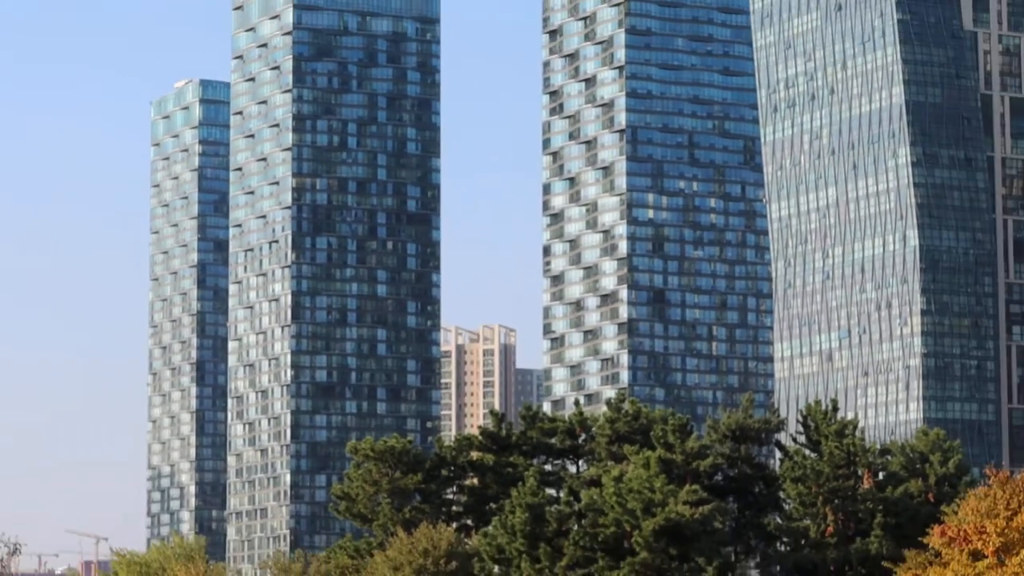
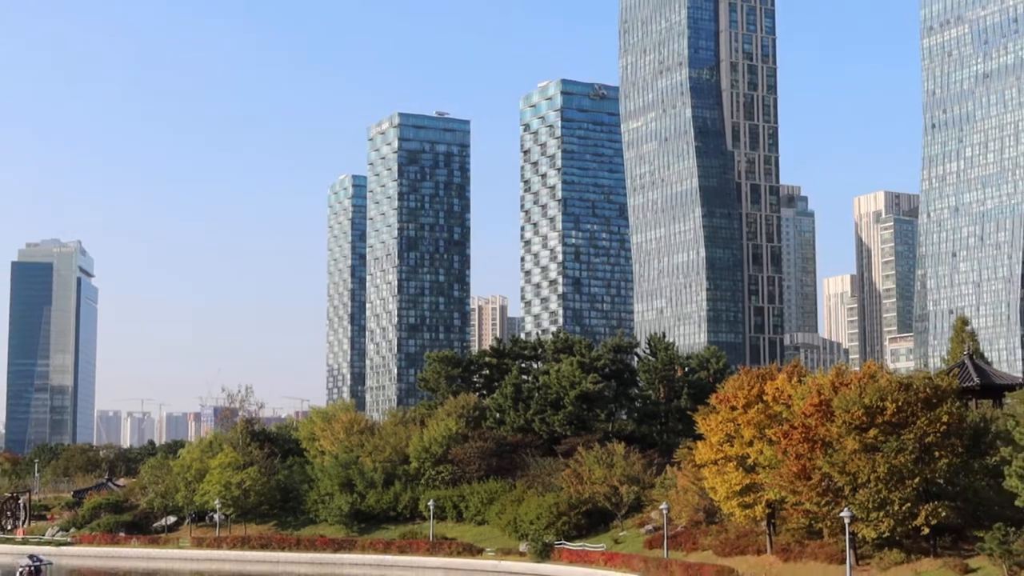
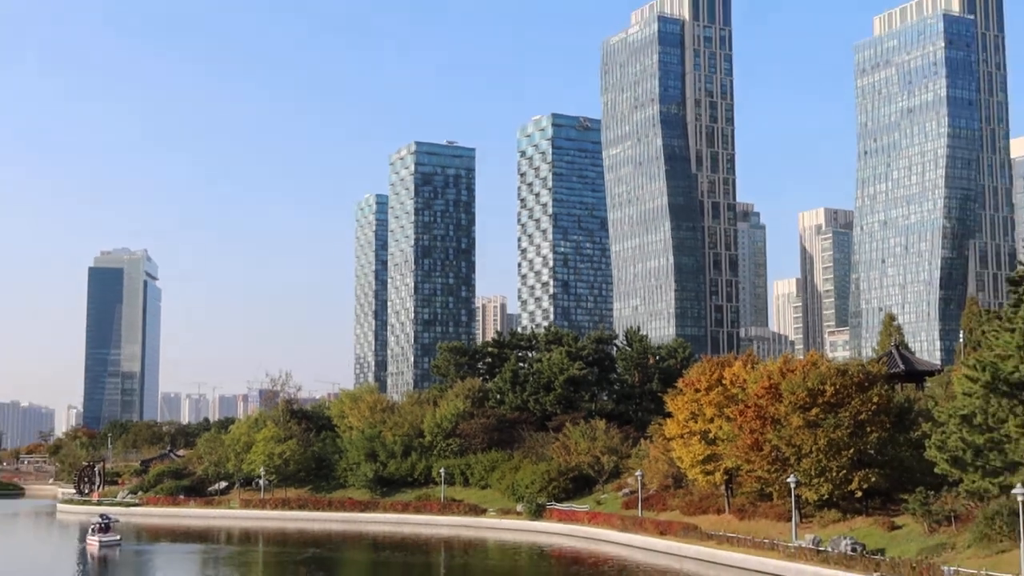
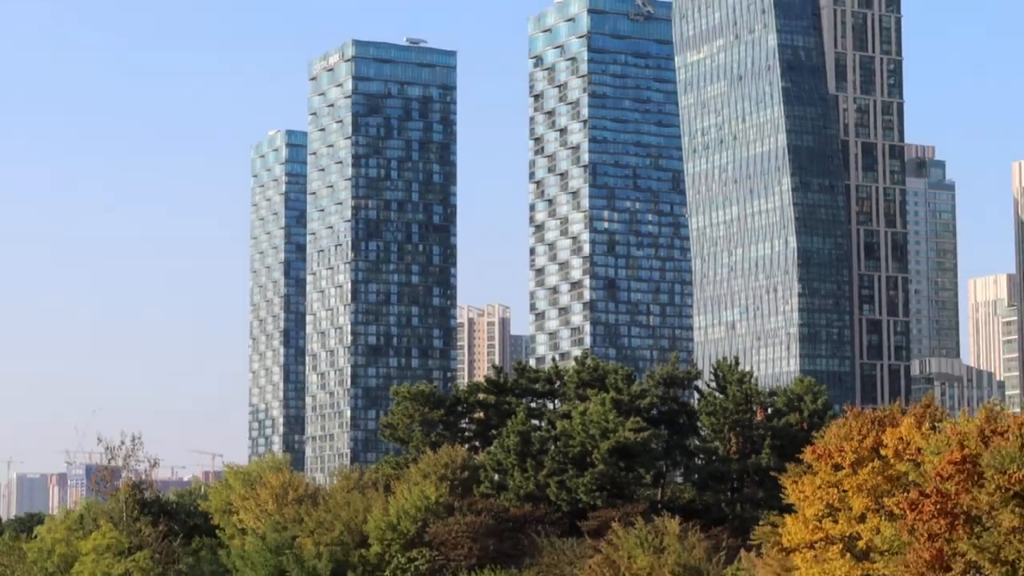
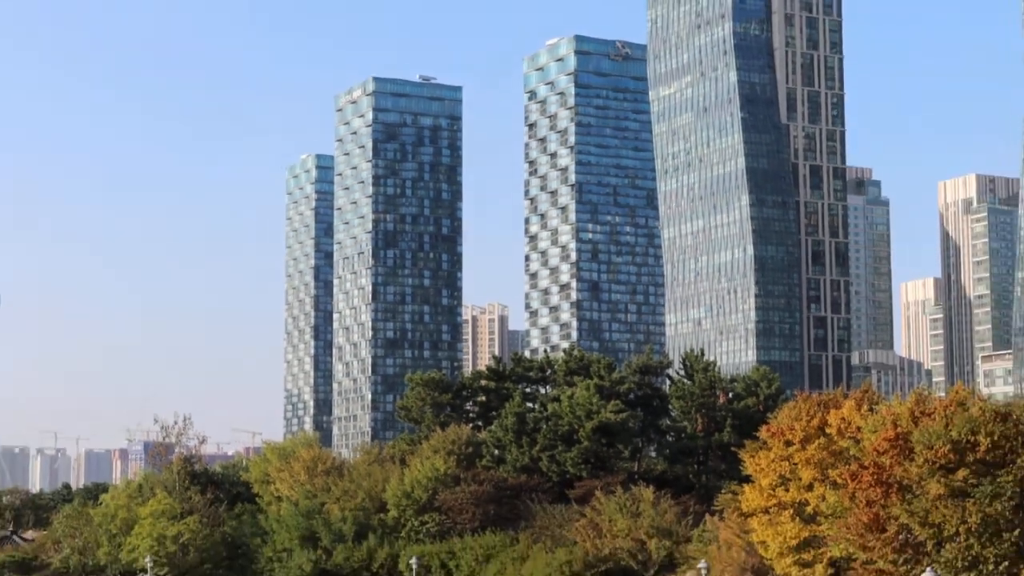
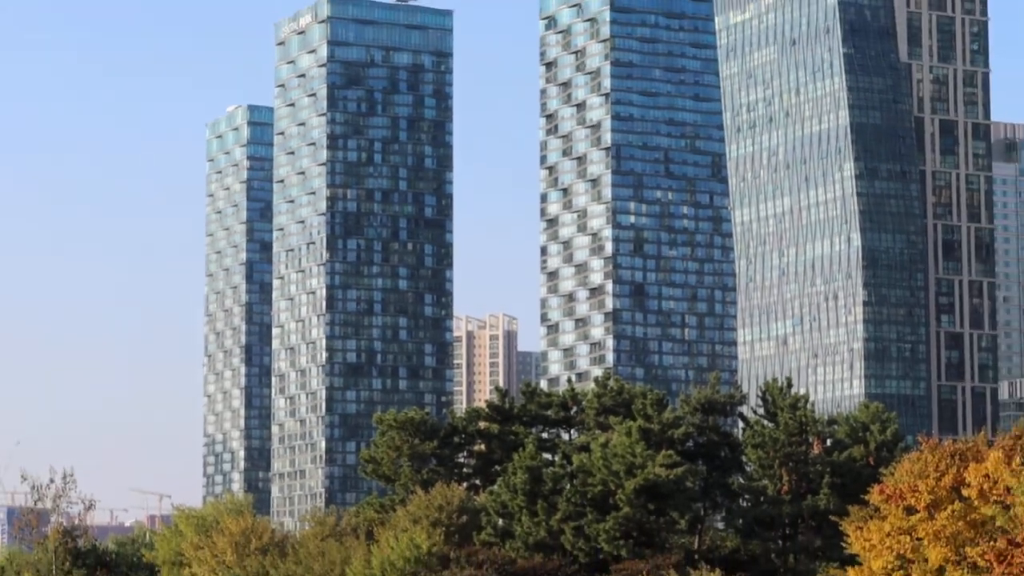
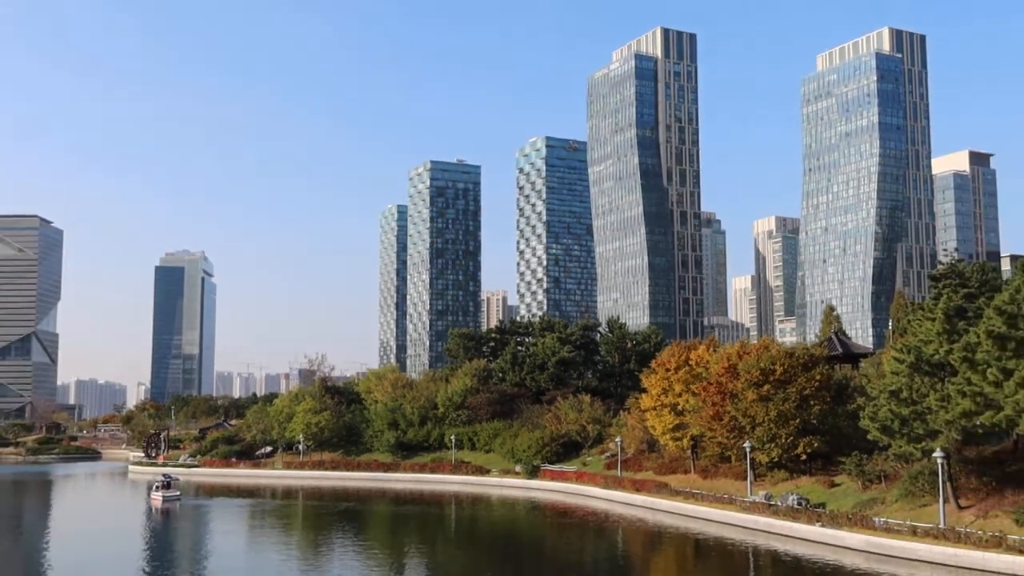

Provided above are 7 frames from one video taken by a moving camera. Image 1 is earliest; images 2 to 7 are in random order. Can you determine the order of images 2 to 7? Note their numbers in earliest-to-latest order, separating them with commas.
6, 4, 5, 2, 3, 7
